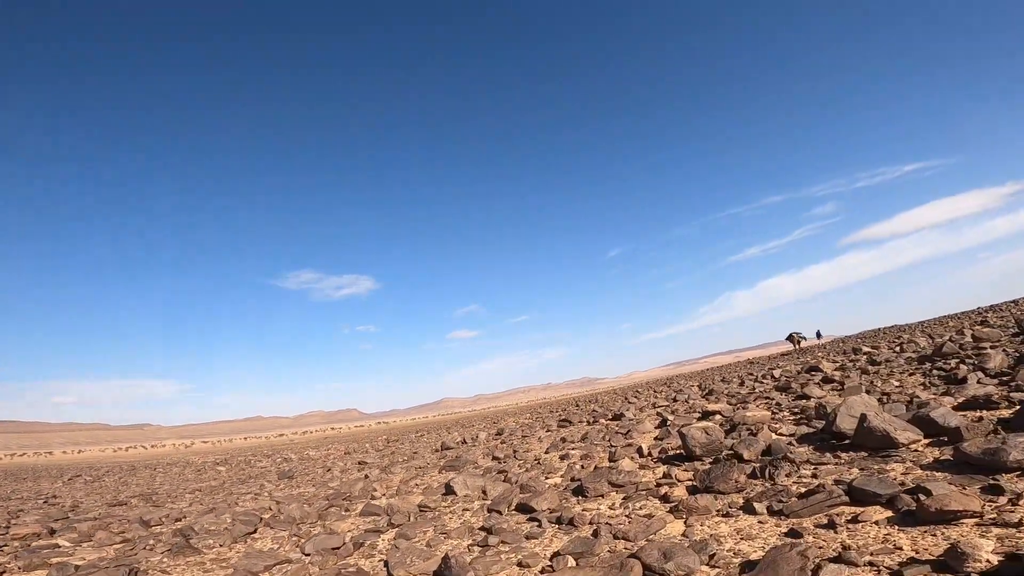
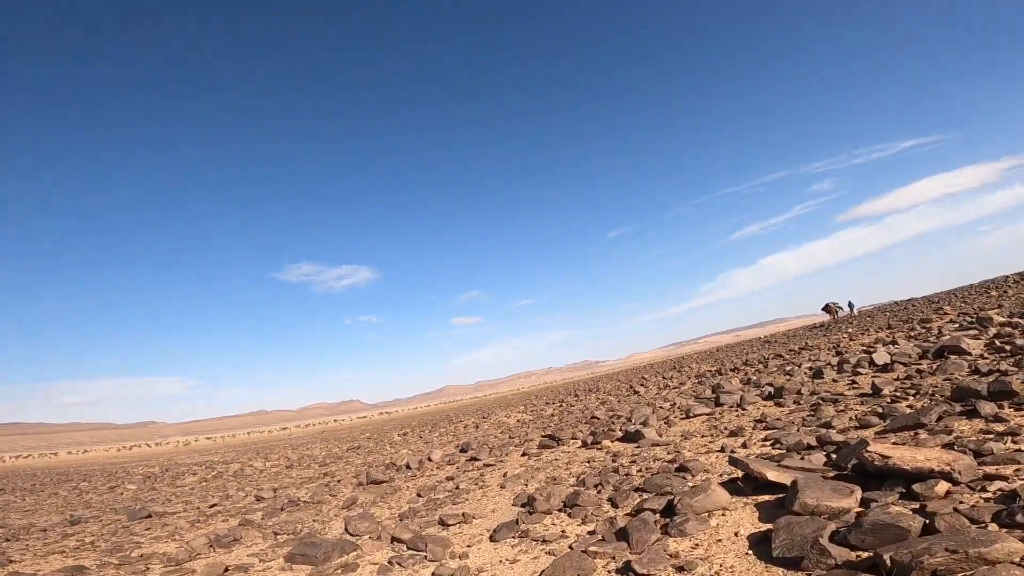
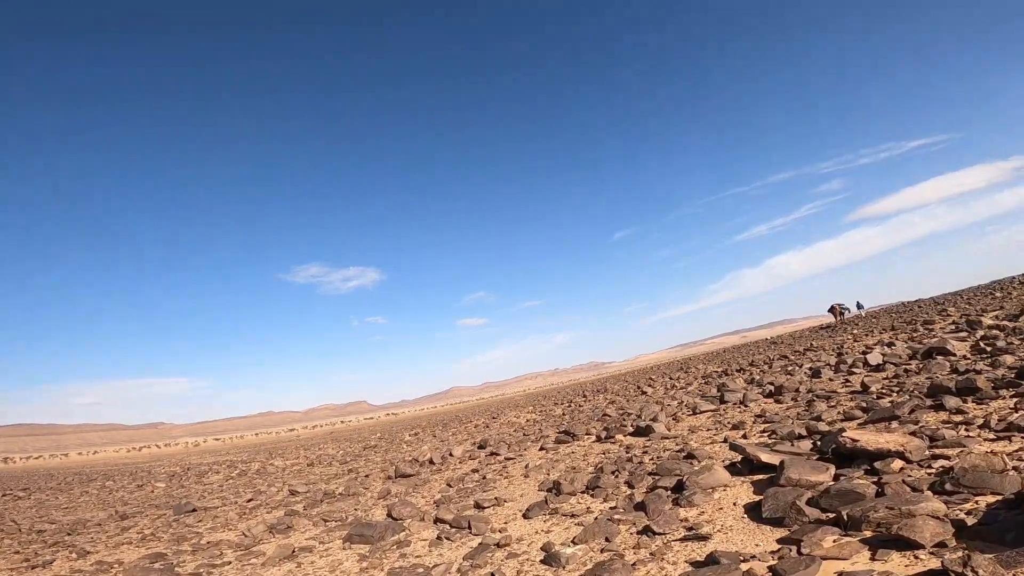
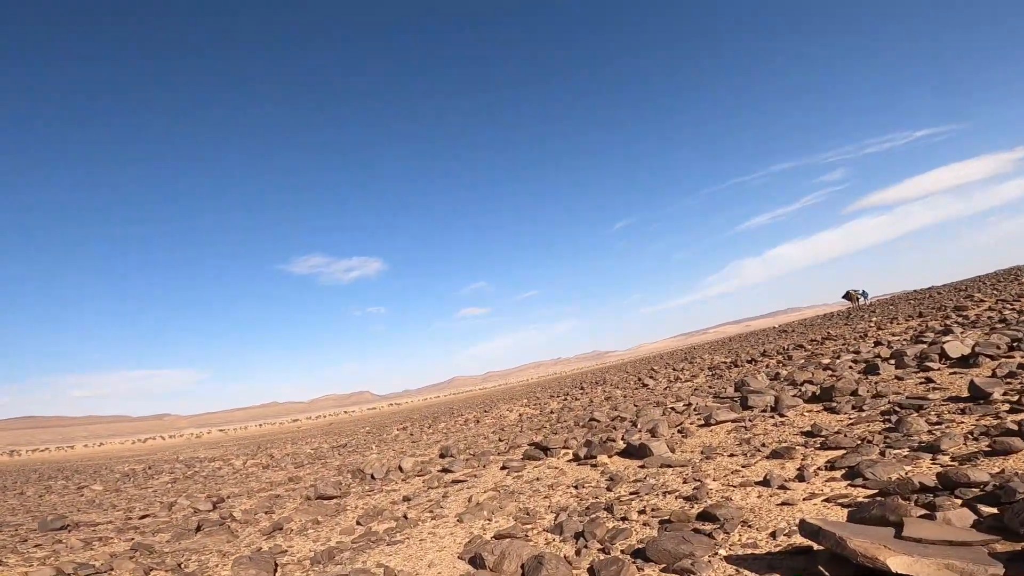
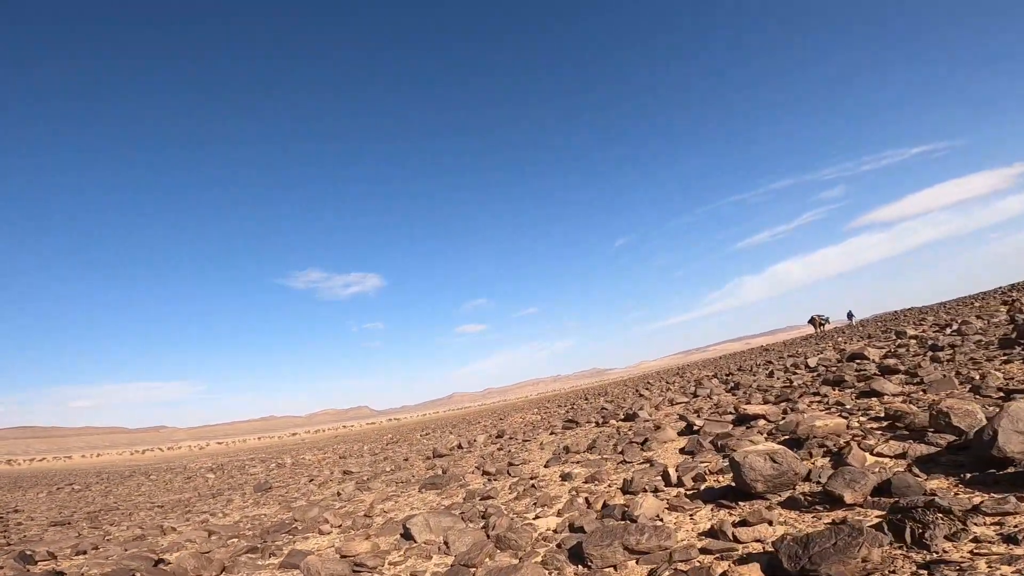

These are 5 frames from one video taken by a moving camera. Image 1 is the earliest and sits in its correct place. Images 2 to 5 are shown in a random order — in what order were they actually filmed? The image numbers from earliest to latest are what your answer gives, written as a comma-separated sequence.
5, 3, 2, 4
